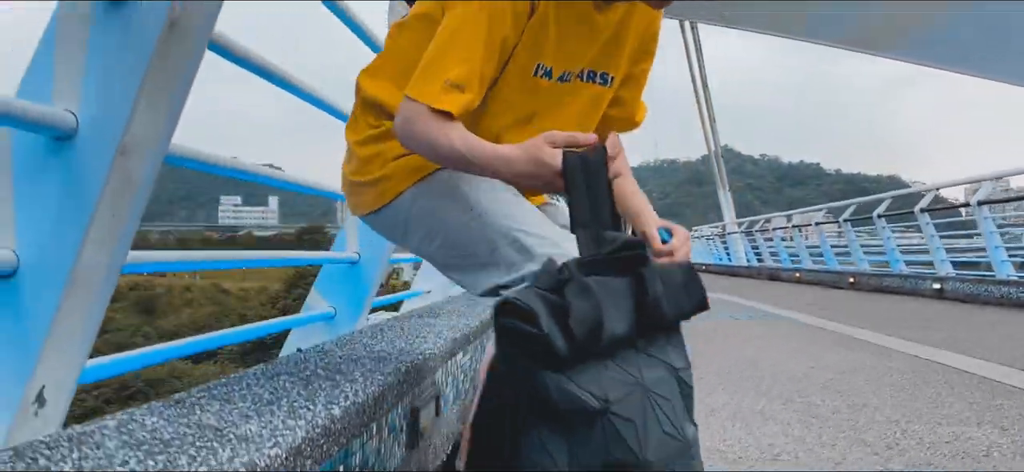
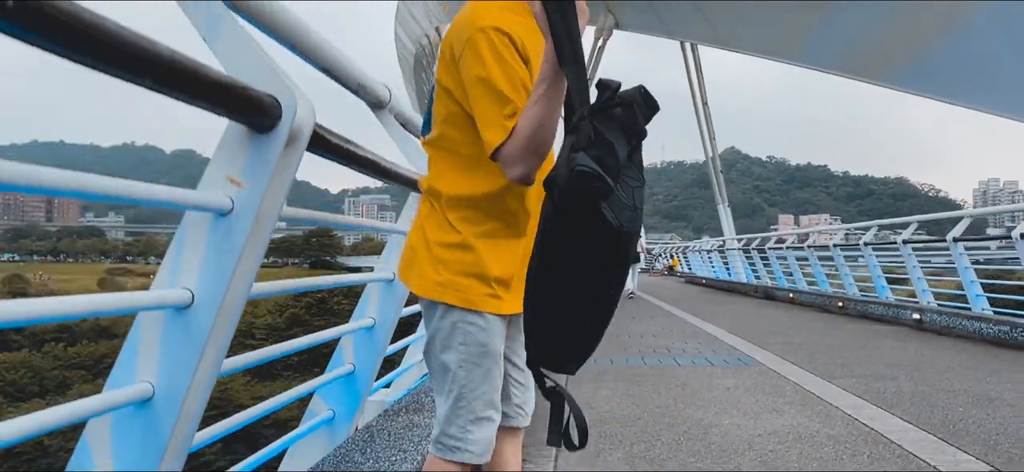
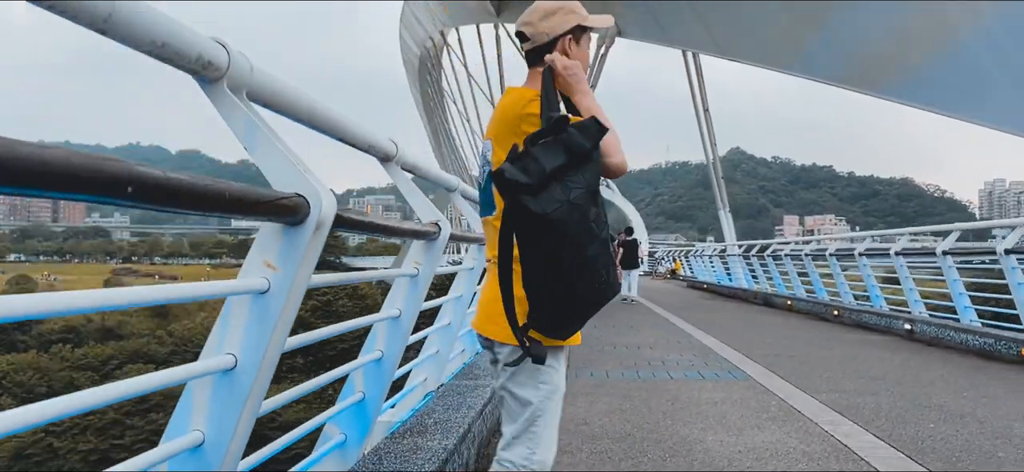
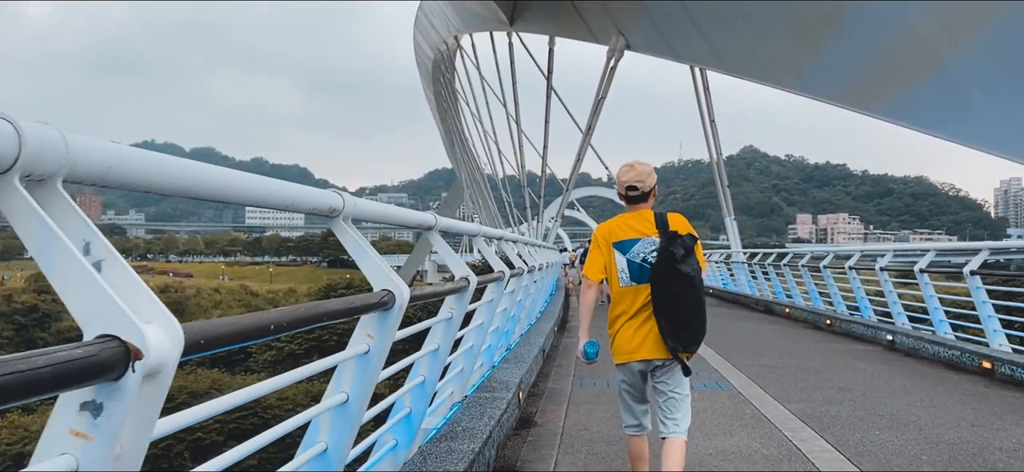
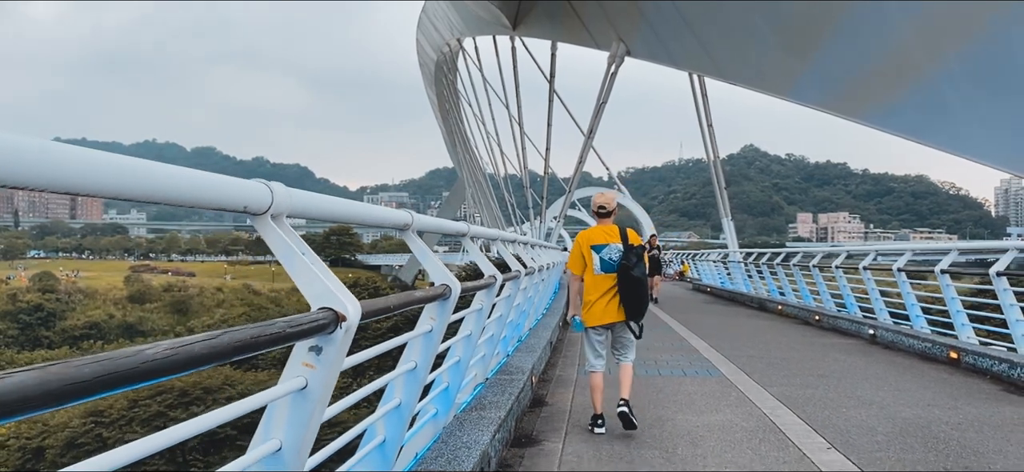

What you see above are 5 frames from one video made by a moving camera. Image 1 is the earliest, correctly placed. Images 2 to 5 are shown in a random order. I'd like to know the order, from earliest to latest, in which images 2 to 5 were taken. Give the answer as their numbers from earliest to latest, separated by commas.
2, 3, 4, 5
